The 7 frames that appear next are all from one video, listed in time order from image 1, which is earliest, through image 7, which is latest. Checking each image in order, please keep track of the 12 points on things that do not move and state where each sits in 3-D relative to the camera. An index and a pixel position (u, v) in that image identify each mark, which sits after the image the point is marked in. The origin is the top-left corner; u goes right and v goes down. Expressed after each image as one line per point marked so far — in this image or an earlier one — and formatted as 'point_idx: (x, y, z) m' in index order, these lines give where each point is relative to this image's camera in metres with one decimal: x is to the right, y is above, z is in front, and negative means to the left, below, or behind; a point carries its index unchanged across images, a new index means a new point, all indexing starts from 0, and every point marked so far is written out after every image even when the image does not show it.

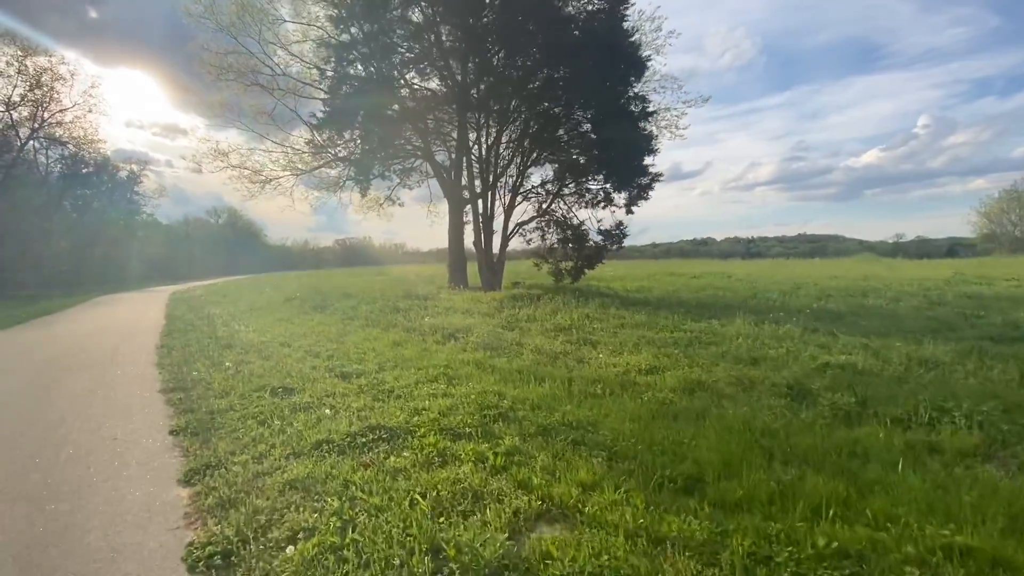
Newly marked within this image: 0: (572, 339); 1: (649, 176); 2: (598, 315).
0: (+1.1, -1.0, +9.0) m
1: (+5.3, +4.3, +18.9) m
2: (+2.0, -0.6, +11.2) m
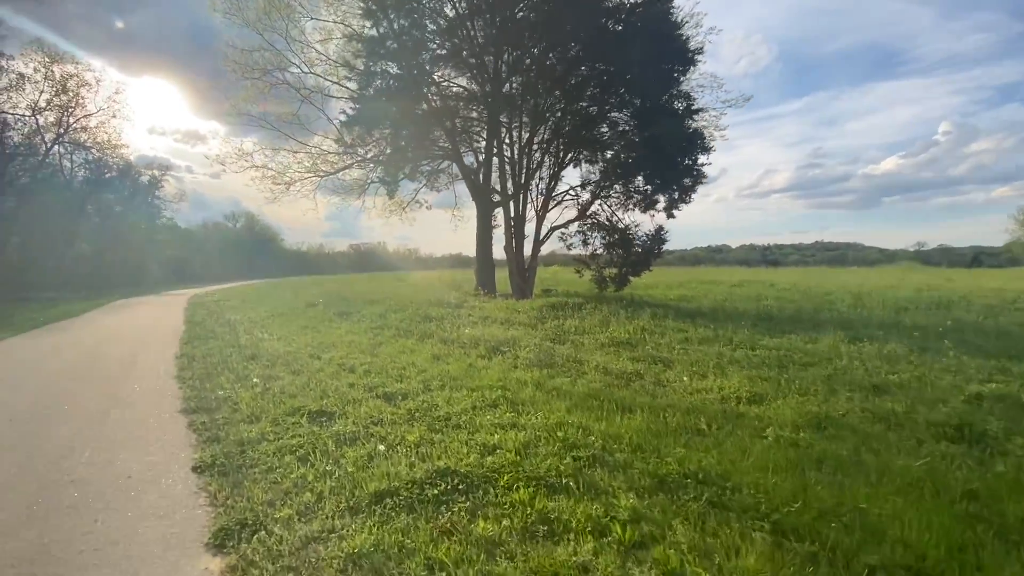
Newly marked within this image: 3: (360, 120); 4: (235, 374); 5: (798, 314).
0: (+2.1, -1.1, +8.0) m
1: (+6.6, +4.0, +17.8) m
2: (+3.0, -0.8, +10.2) m
3: (-5.1, +5.9, +16.7) m
4: (-4.9, -1.5, +8.7) m
5: (+6.6, -0.6, +11.4) m
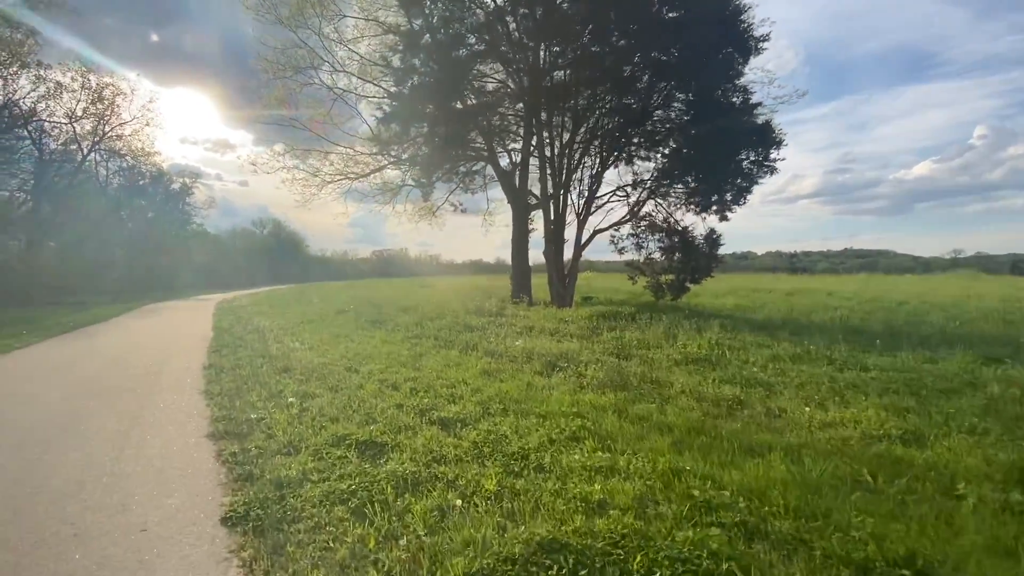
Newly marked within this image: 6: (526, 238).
0: (+3.0, -1.3, +6.9) m
1: (+8.0, +3.7, +16.5) m
2: (+4.1, -1.0, +9.0) m
3: (-3.7, +5.7, +15.9) m
4: (-3.9, -1.6, +7.8) m
5: (+7.7, -0.8, +10.0) m
6: (+0.5, +2.0, +19.4) m
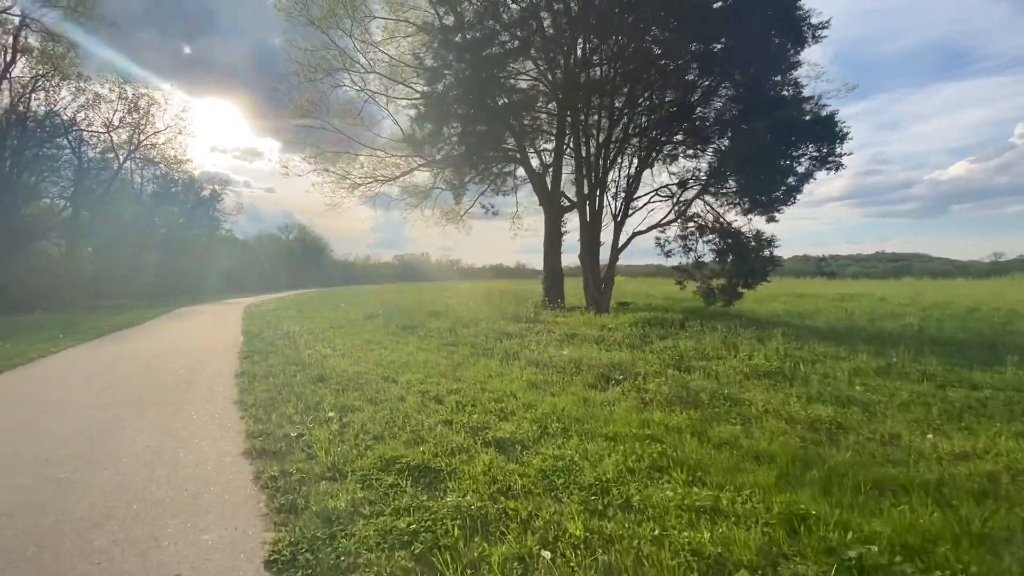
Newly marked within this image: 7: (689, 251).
0: (+3.7, -1.3, +6.1) m
1: (+9.1, +3.6, +15.6) m
2: (+4.9, -1.1, +8.2) m
3: (-2.6, +5.5, +15.5) m
4: (-3.2, -1.7, +7.3) m
5: (+8.6, -0.9, +9.1) m
6: (+1.8, +1.8, +18.7) m
7: (+4.2, +0.9, +11.6) m
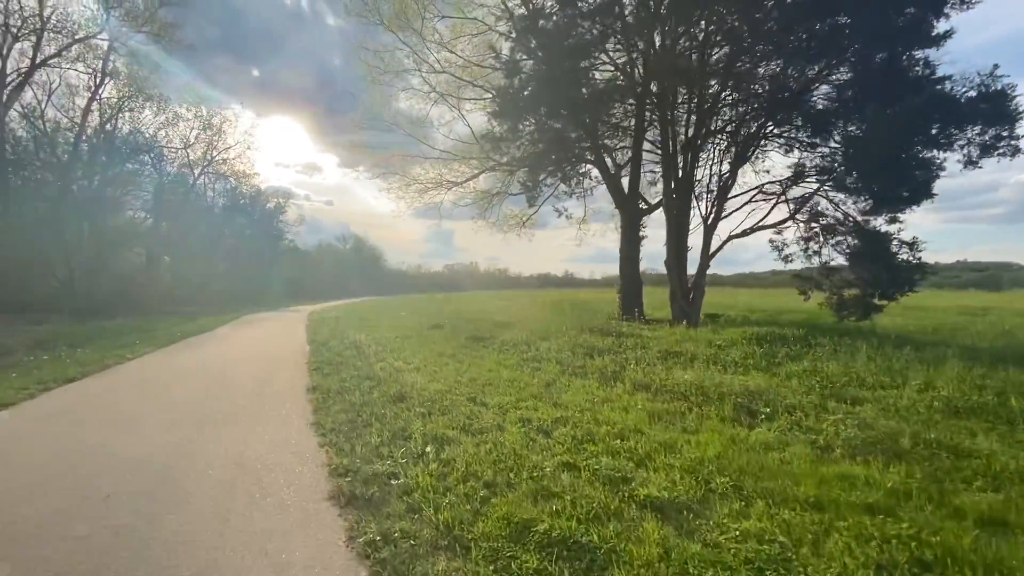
0: (+5.1, -1.5, +4.4) m
1: (+11.4, +3.2, +13.5) m
2: (+6.4, -1.3, +6.4) m
3: (-0.2, +5.2, +14.6) m
4: (-1.6, -1.8, +6.3) m
5: (+10.2, -1.1, +7.0) m
6: (+4.4, +1.4, +17.3) m
7: (+6.1, +0.6, +10.0) m
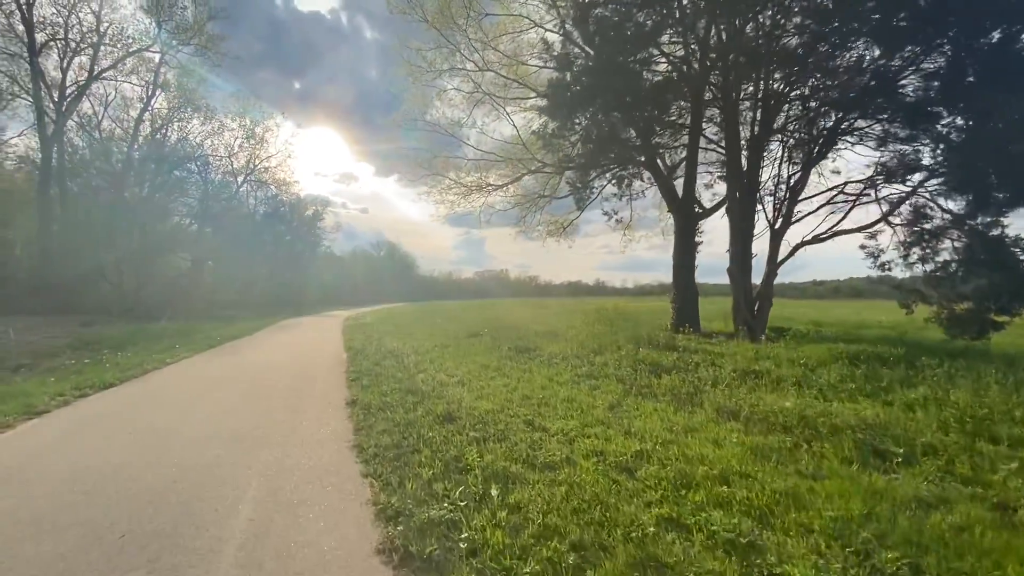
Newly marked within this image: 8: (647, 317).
0: (+5.8, -1.6, +3.2) m
1: (+12.7, +2.9, +11.9) m
2: (+7.2, -1.4, +5.1) m
3: (+1.1, +5.0, +13.7) m
4: (-0.8, -1.9, +5.5) m
5: (+11.1, -1.3, +5.4) m
6: (+5.9, +1.1, +16.1) m
7: (+7.2, +0.4, +8.6) m
8: (+5.1, -1.1, +18.7) m
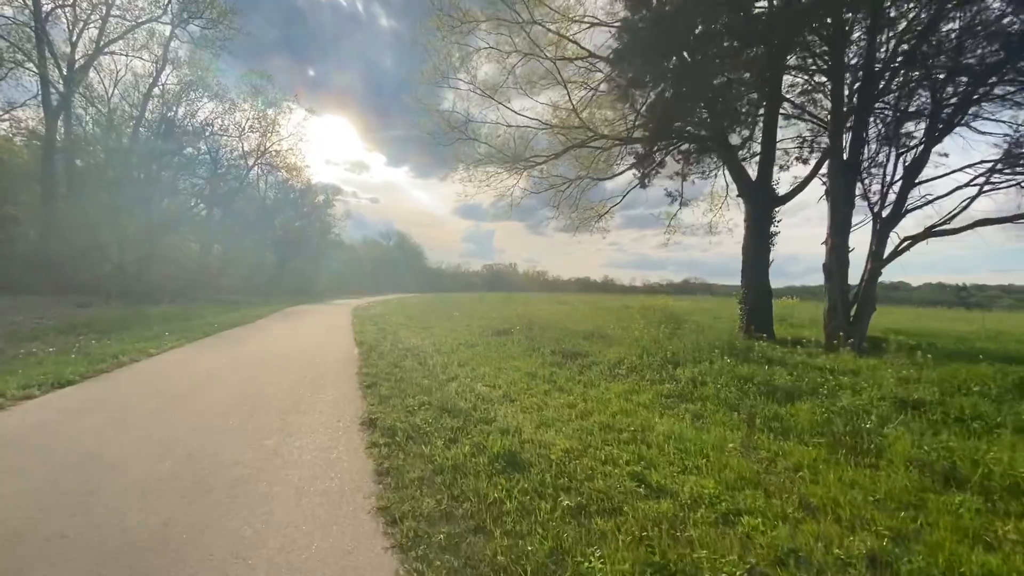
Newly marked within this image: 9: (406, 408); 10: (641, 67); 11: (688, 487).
0: (+6.7, -1.7, +0.8) m
1: (+13.8, +2.7, +9.4) m
2: (+8.2, -1.6, +2.7) m
3: (+2.4, +5.2, +11.4) m
4: (+0.1, -1.8, +3.2) m
5: (+12.0, -1.6, +3.0) m
6: (+7.1, +1.2, +13.7) m
7: (+8.2, +0.3, +6.3) m
8: (+6.3, -1.0, +16.3) m
9: (-1.5, -1.7, +7.2) m
10: (+2.7, +5.0, +11.3) m
11: (+1.5, -1.8, +4.3) m
